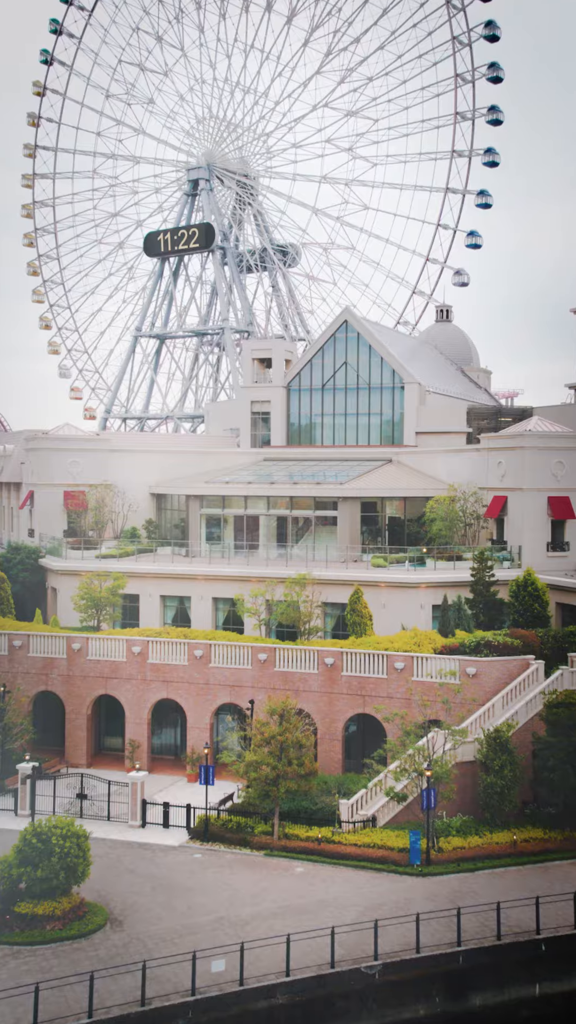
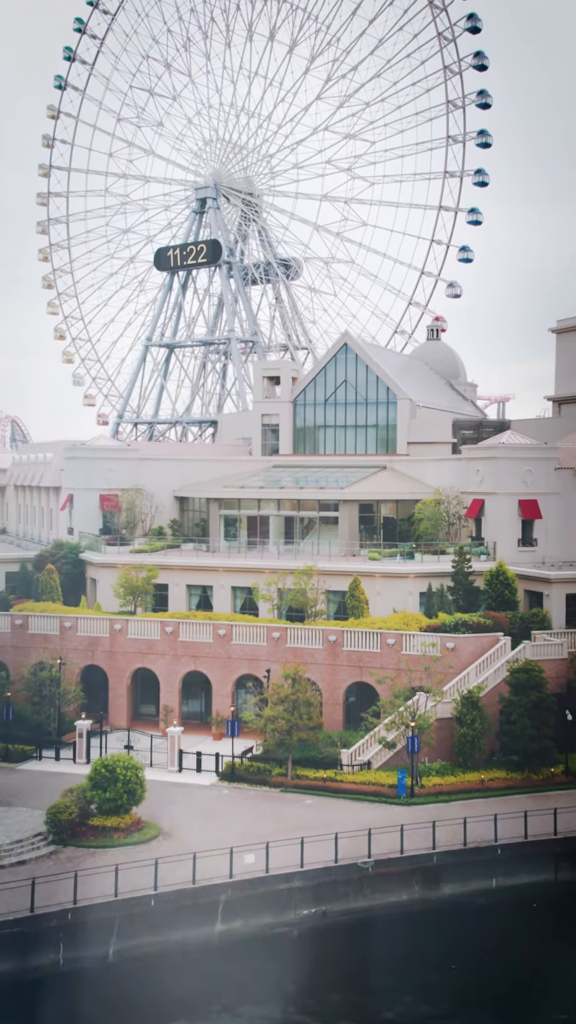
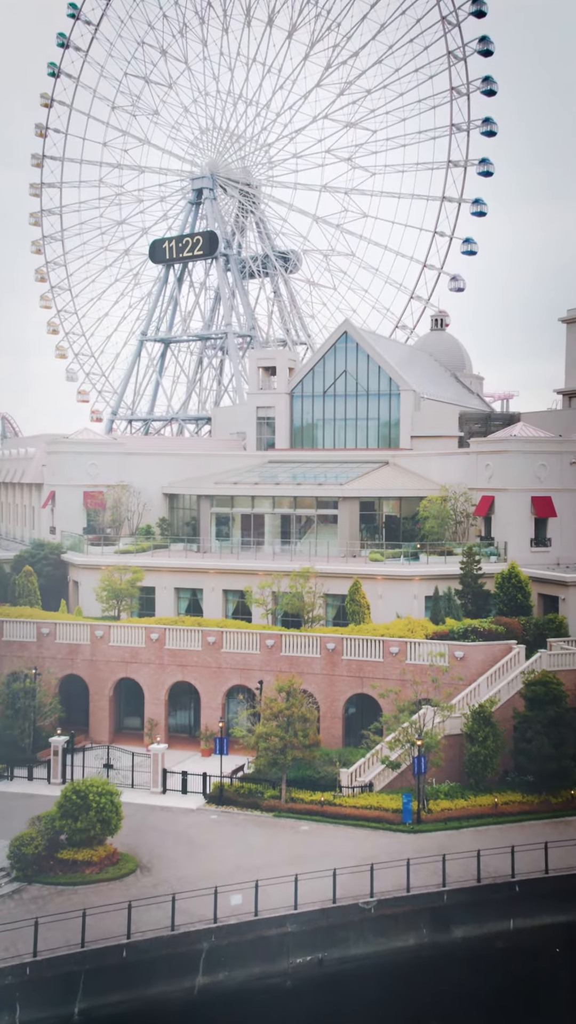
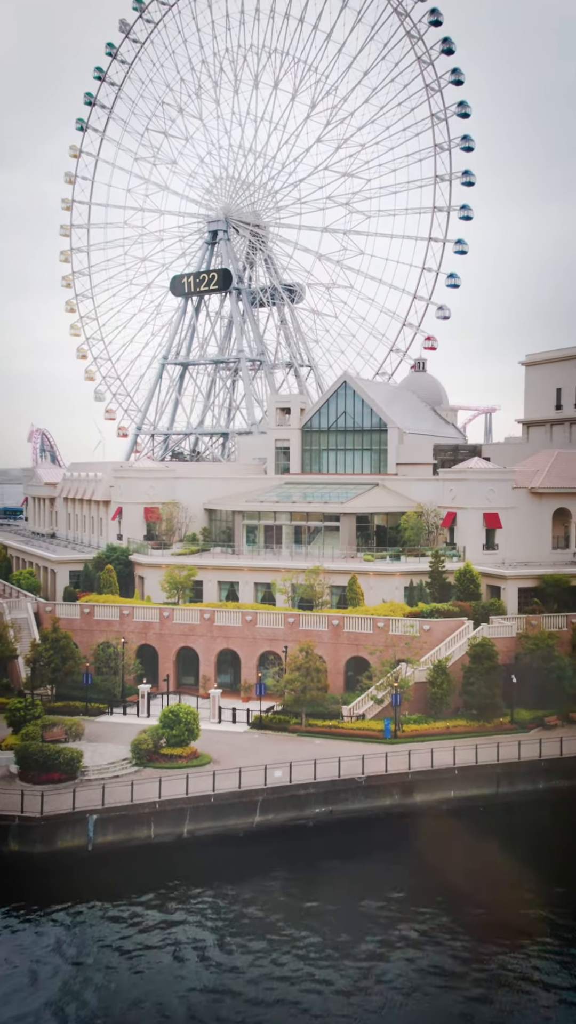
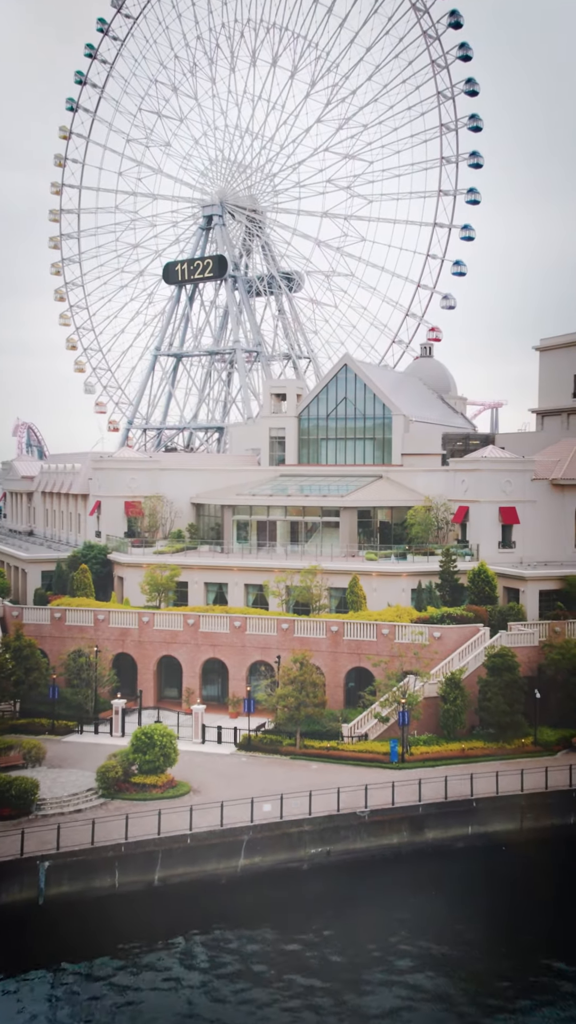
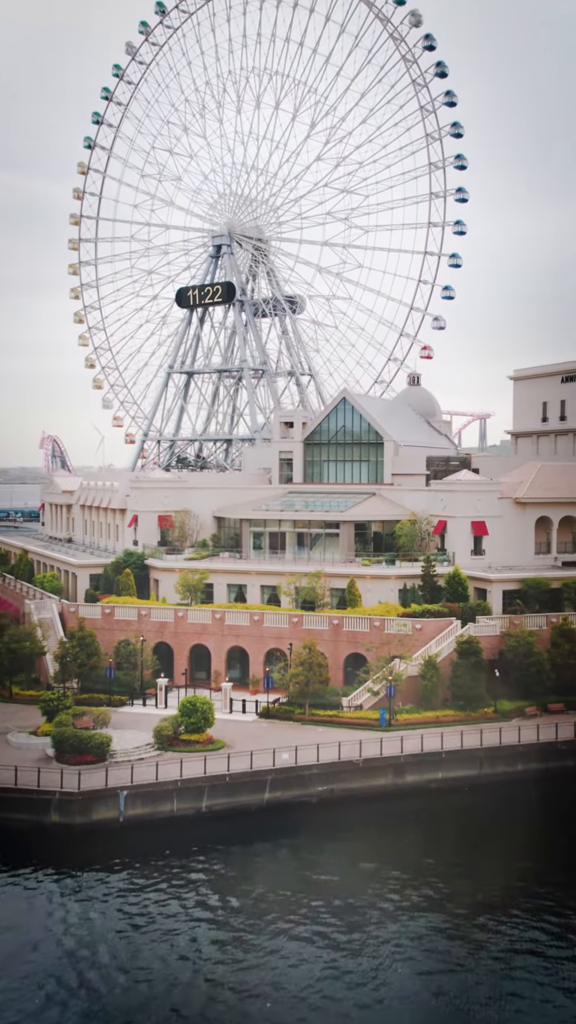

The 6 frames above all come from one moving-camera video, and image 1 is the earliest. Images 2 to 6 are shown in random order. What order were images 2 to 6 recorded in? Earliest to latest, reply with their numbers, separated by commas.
3, 2, 5, 4, 6
